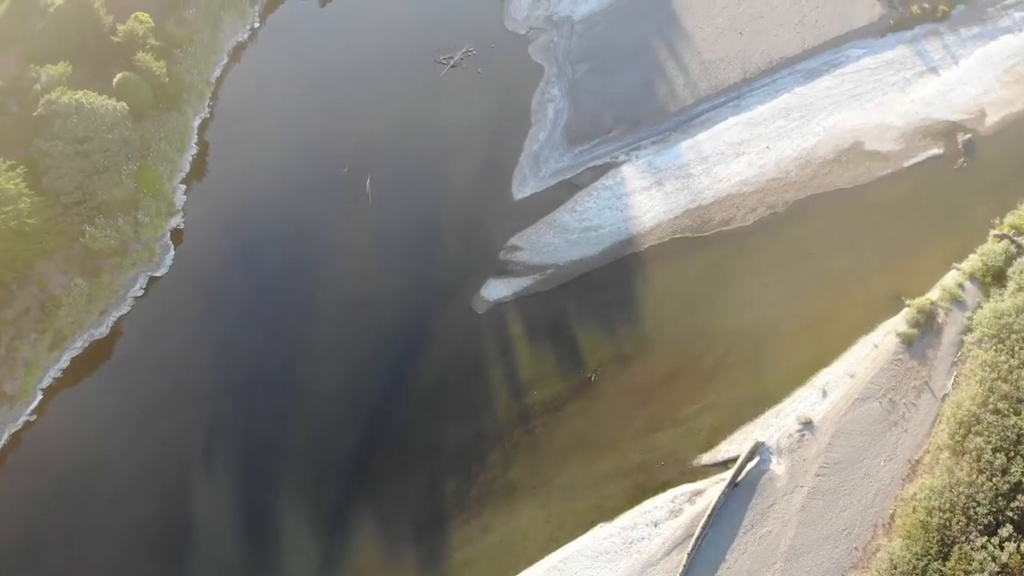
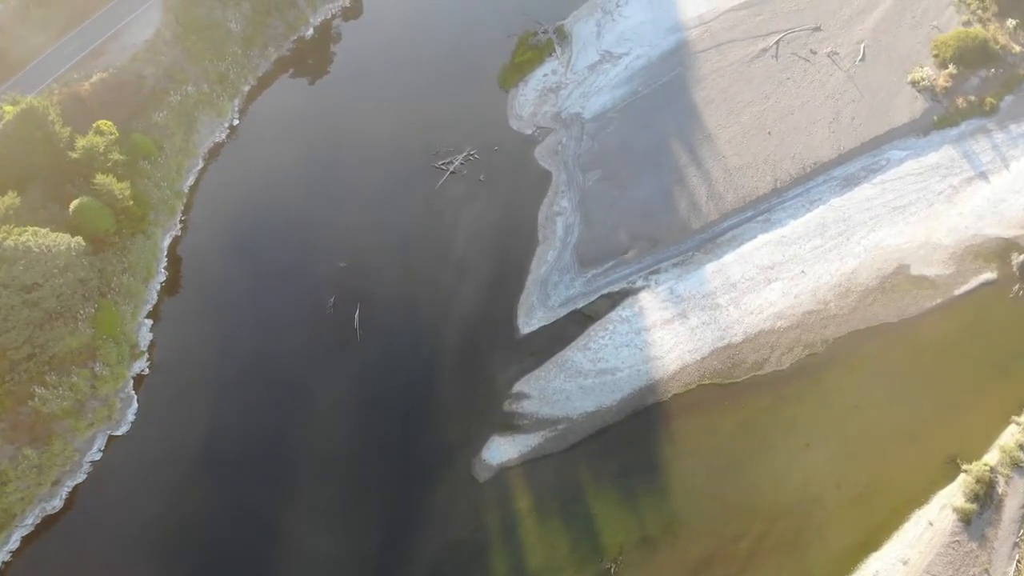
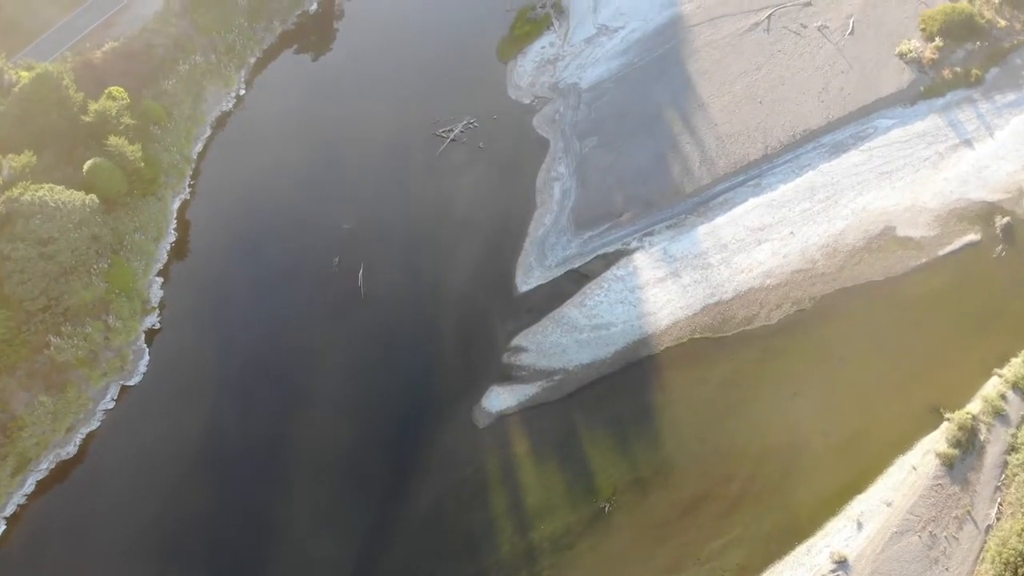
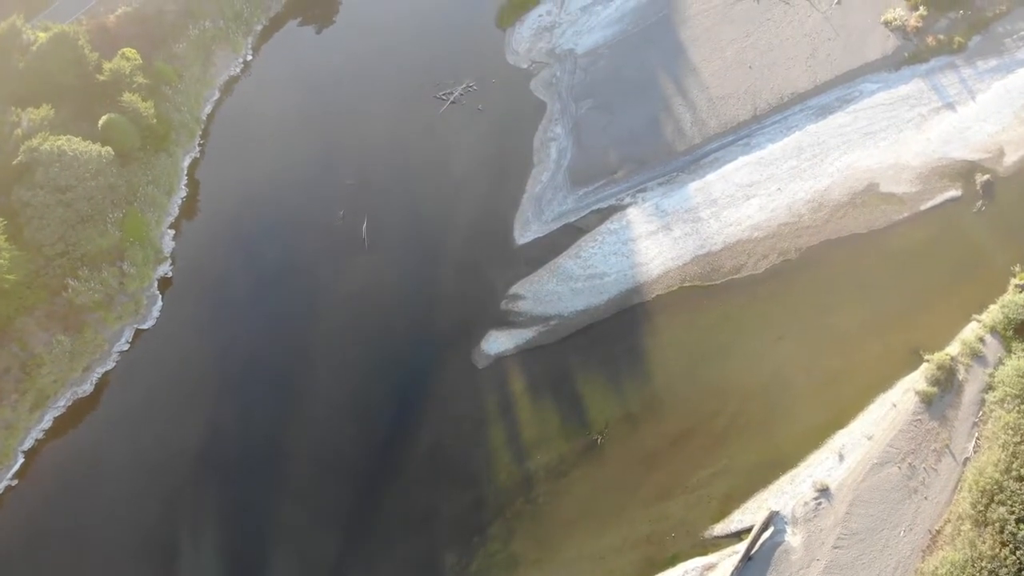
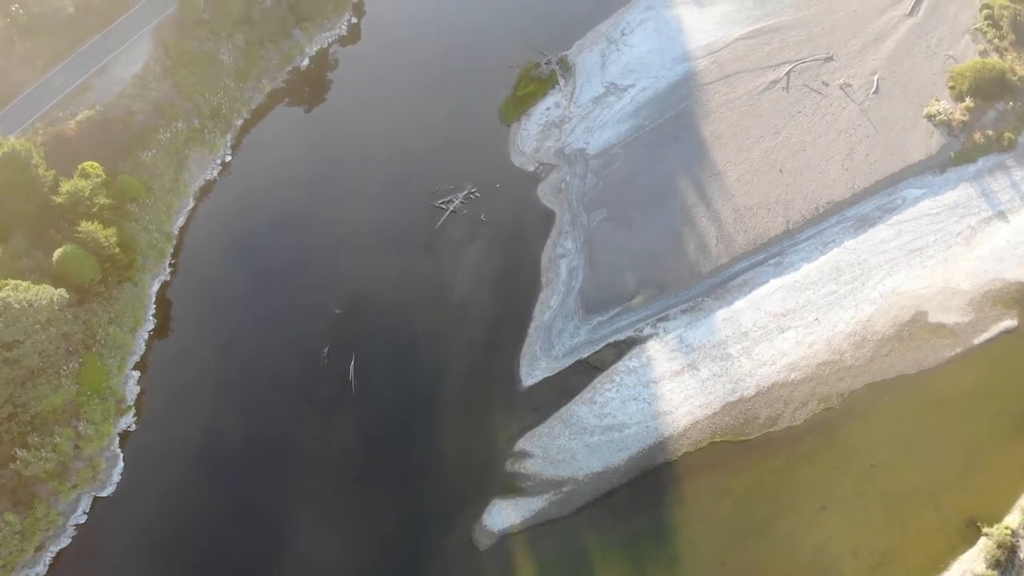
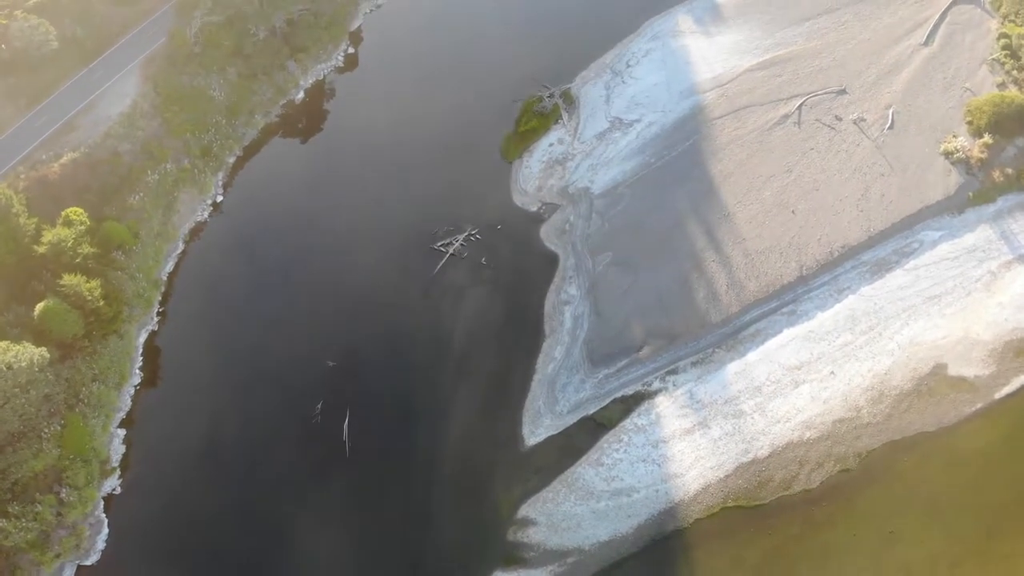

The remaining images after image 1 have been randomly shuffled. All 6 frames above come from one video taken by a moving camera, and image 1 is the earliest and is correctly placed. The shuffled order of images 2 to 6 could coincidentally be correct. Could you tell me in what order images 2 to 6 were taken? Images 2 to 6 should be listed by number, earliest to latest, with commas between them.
4, 3, 2, 5, 6
